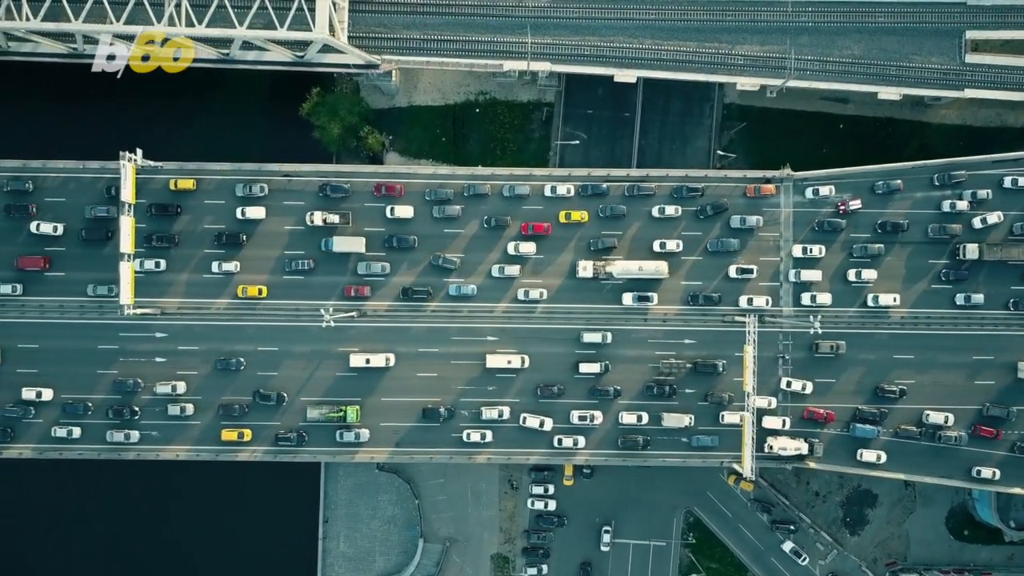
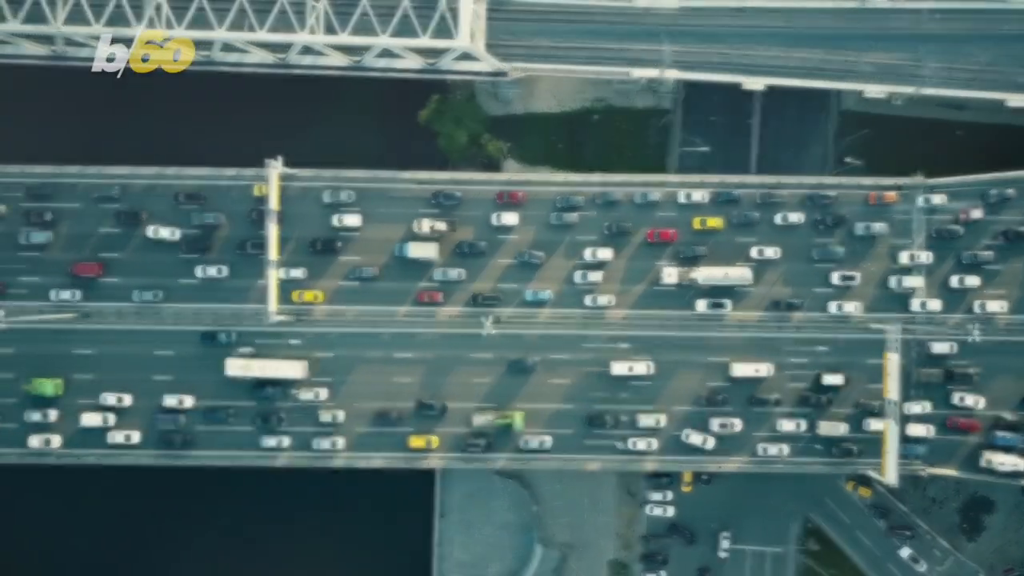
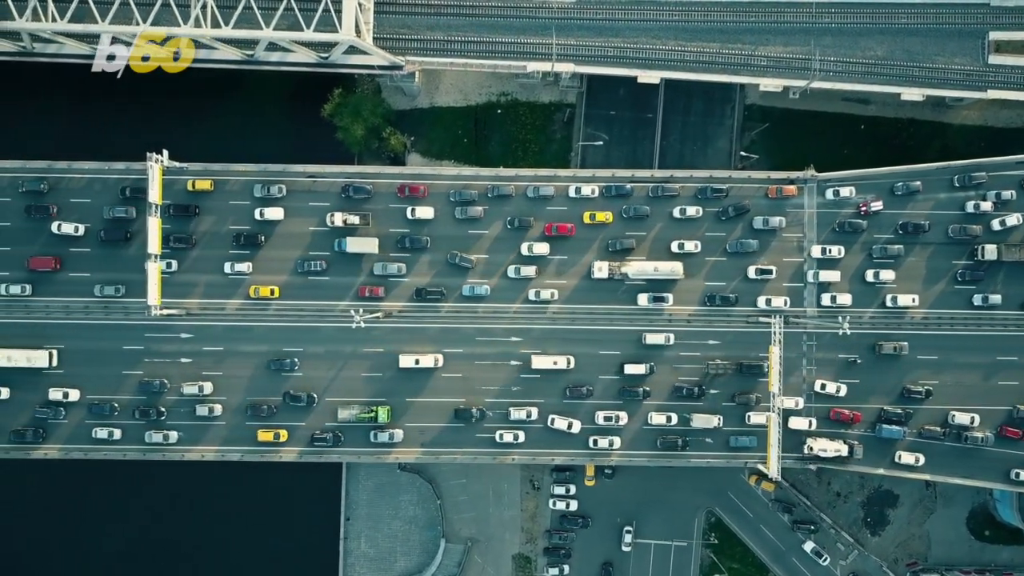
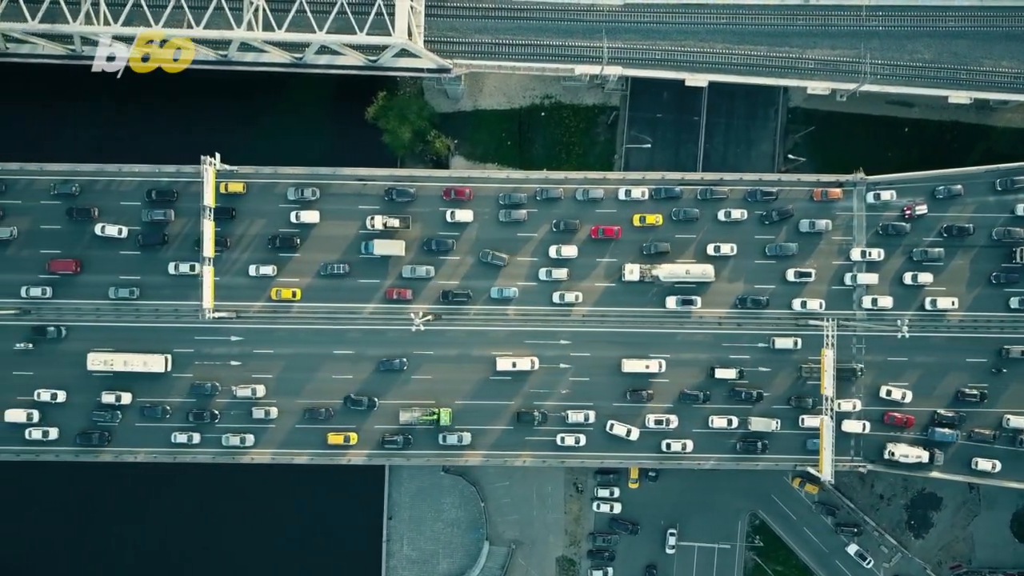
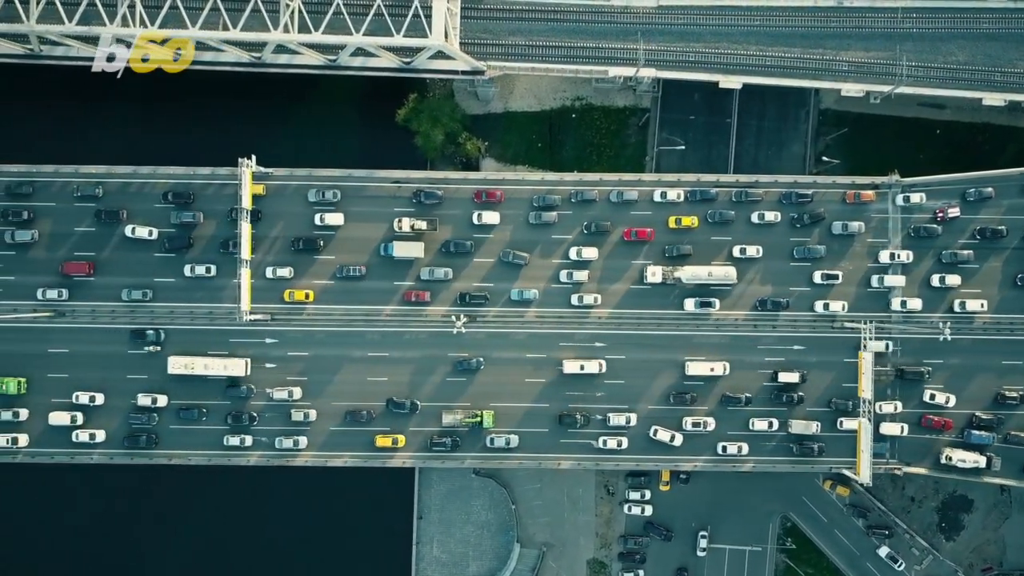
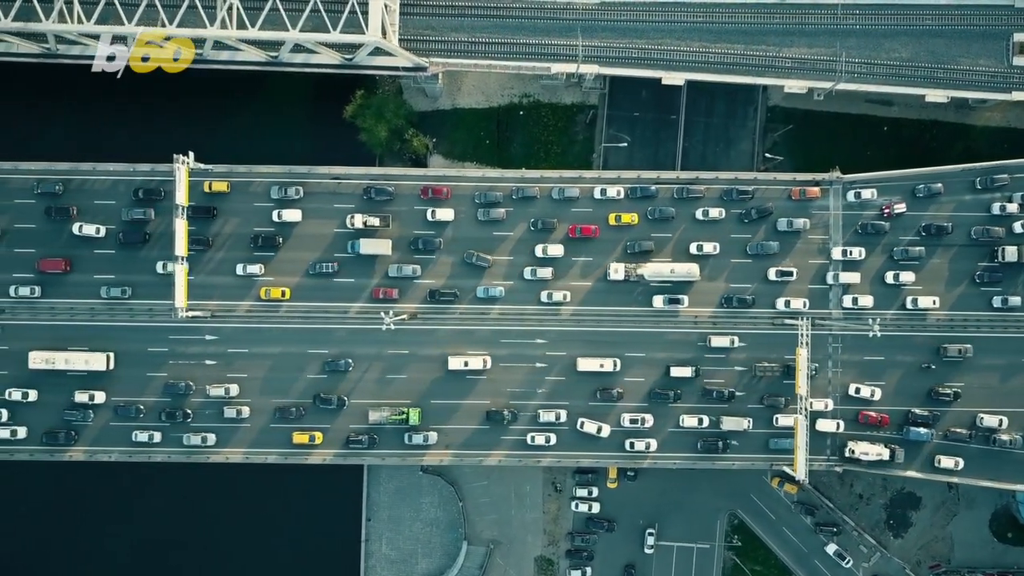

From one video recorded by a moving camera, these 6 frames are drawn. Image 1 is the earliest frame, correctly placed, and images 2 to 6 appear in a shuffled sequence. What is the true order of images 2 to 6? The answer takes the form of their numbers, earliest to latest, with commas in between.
3, 6, 4, 5, 2
